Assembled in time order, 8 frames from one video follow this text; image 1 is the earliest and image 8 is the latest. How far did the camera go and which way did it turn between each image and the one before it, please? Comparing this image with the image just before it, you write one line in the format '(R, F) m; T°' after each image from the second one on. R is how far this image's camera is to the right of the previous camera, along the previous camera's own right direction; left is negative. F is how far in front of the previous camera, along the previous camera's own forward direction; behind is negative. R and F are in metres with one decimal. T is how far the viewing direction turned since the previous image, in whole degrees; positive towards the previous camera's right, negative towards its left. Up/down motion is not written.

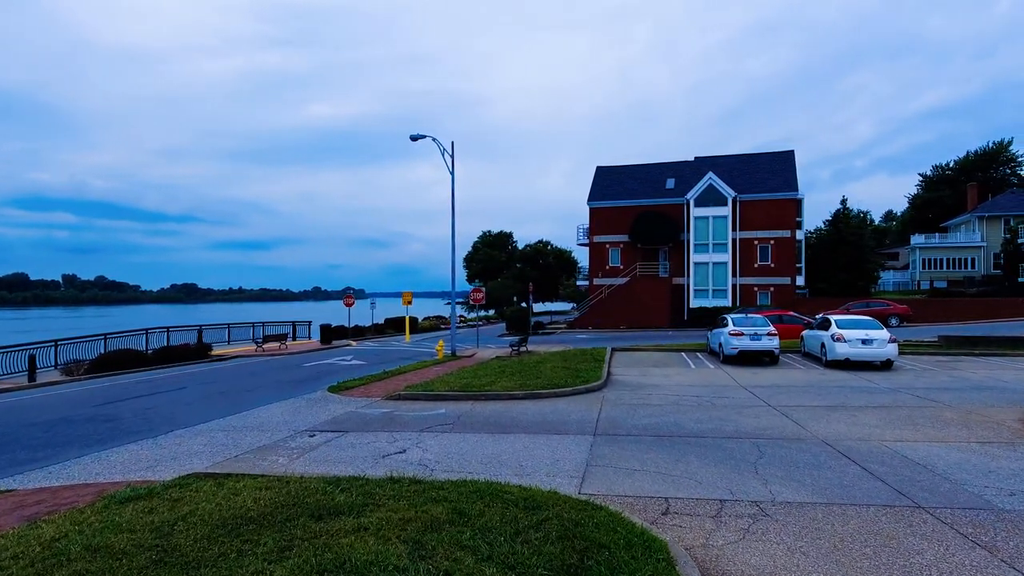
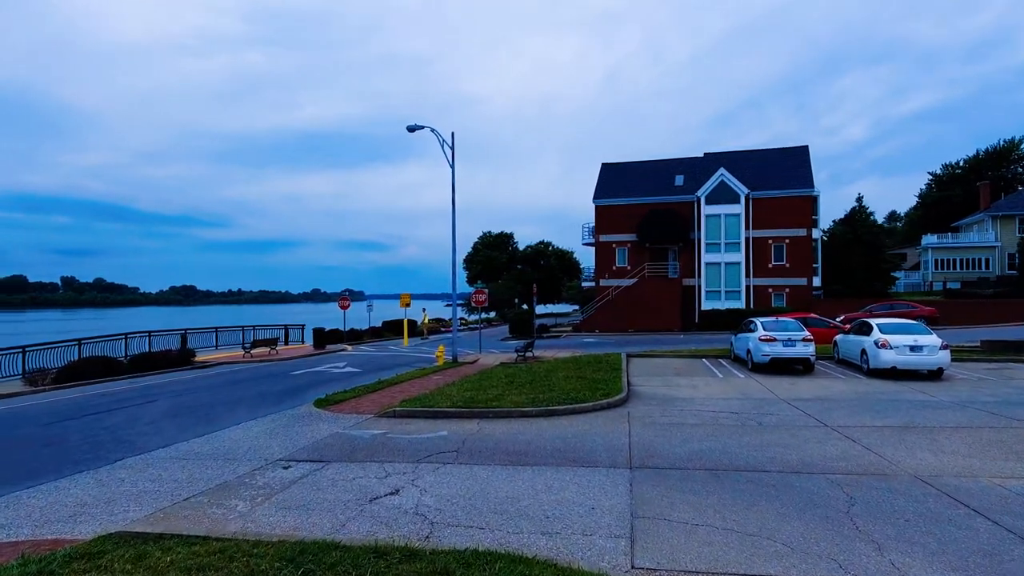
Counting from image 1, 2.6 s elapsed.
(-0.2, +1.7) m; 0°
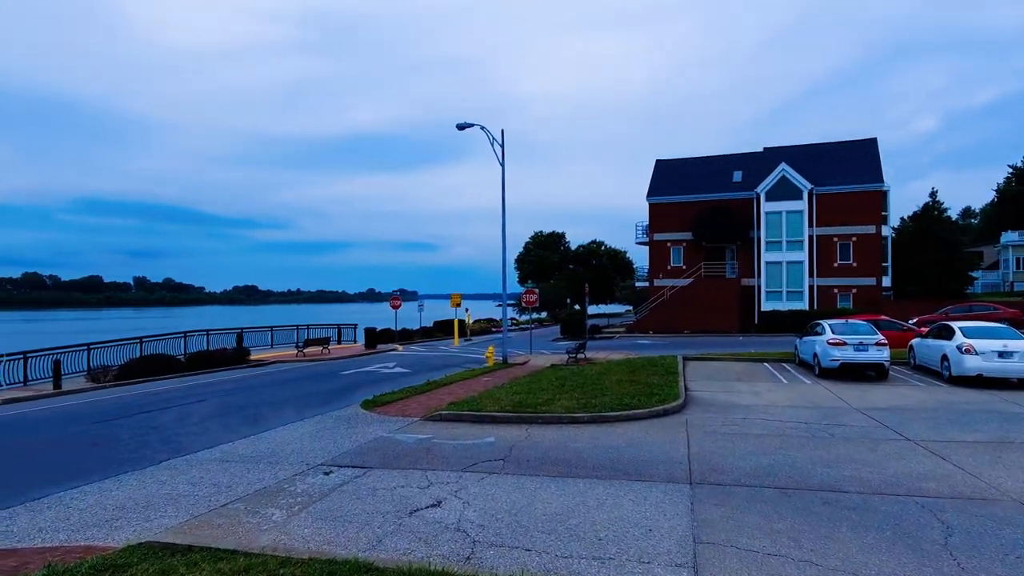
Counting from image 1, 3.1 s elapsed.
(0.0, +0.5) m; -5°
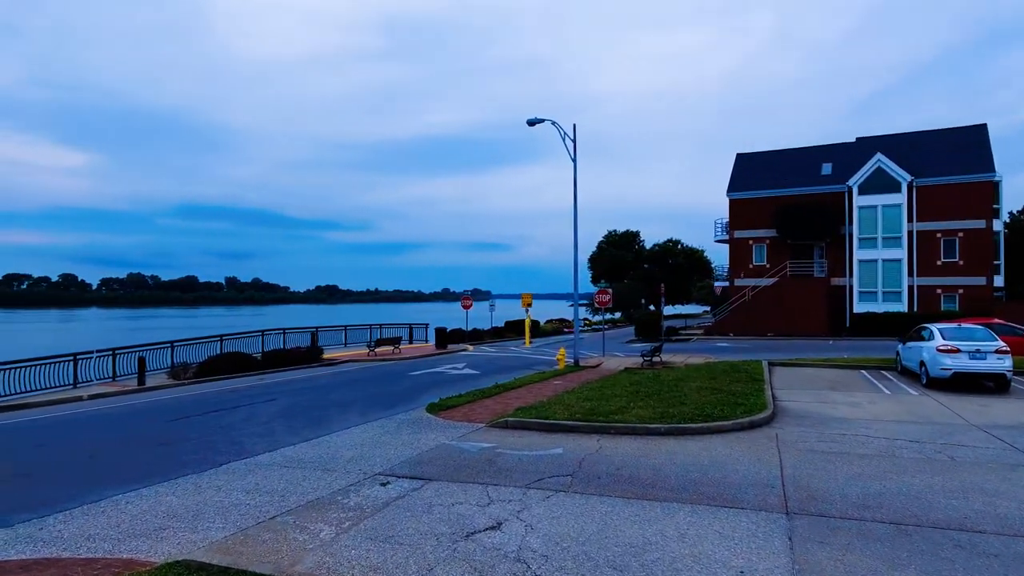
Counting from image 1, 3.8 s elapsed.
(0.0, +0.7) m; -6°
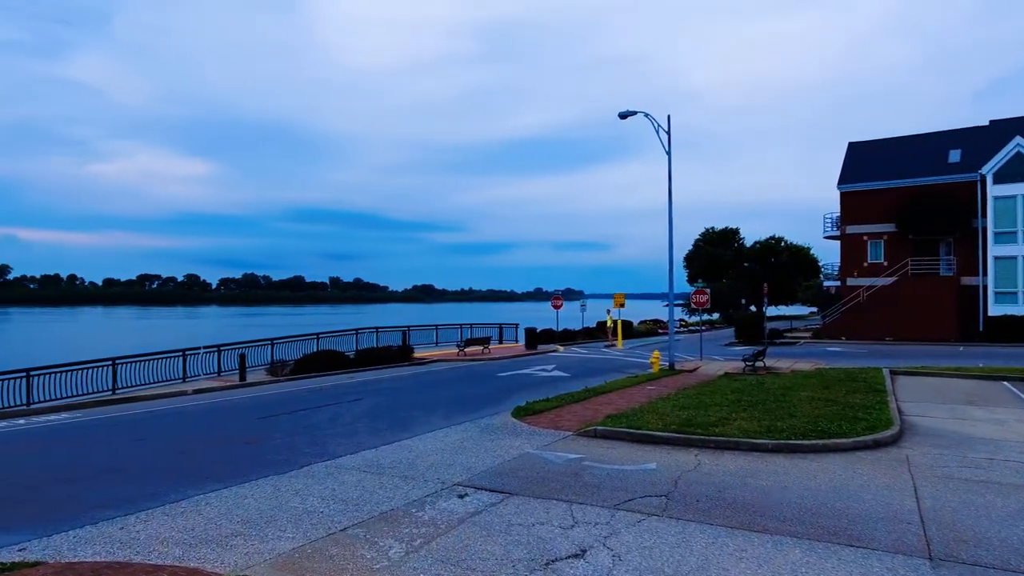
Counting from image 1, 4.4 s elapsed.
(+0.1, +0.6) m; -8°
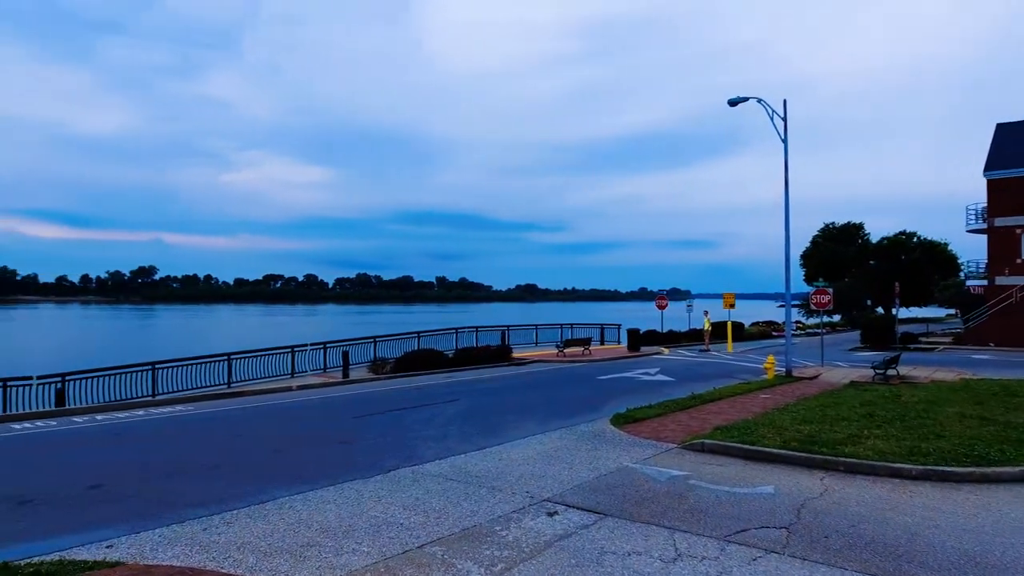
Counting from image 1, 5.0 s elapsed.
(+0.1, +0.6) m; -9°
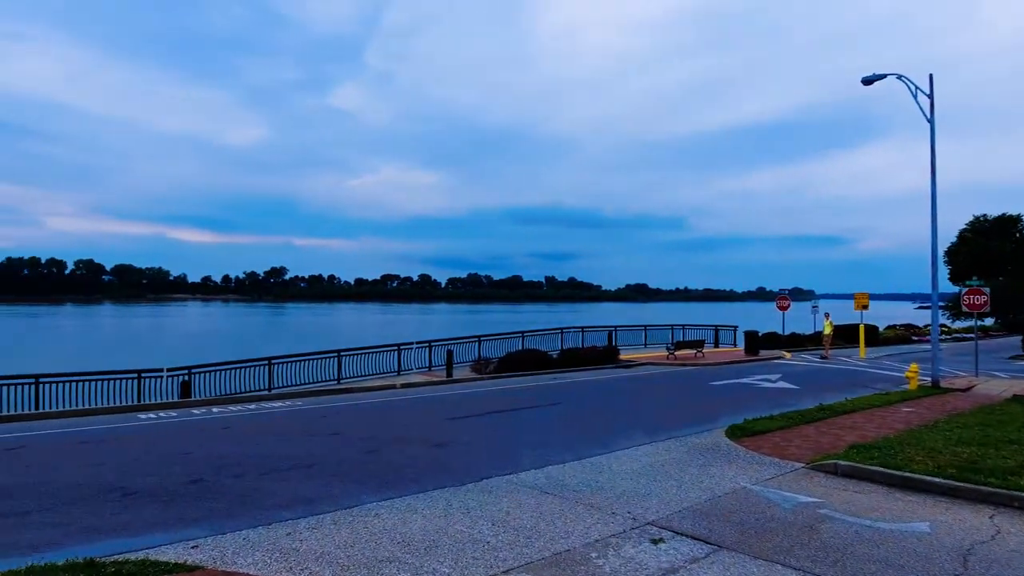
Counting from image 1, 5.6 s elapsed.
(+0.1, +0.6) m; -10°
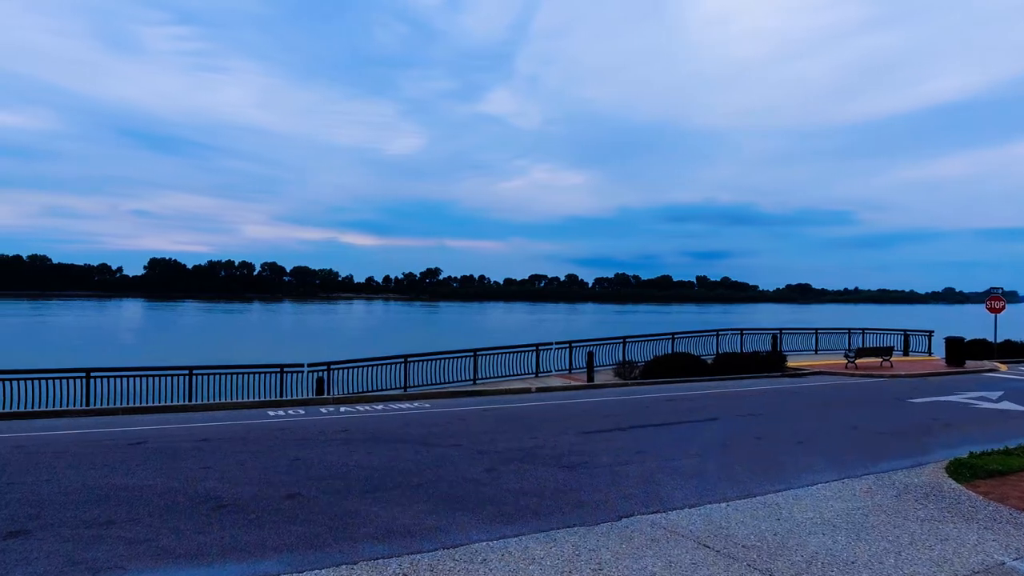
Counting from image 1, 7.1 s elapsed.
(0.0, +1.5) m; -13°
